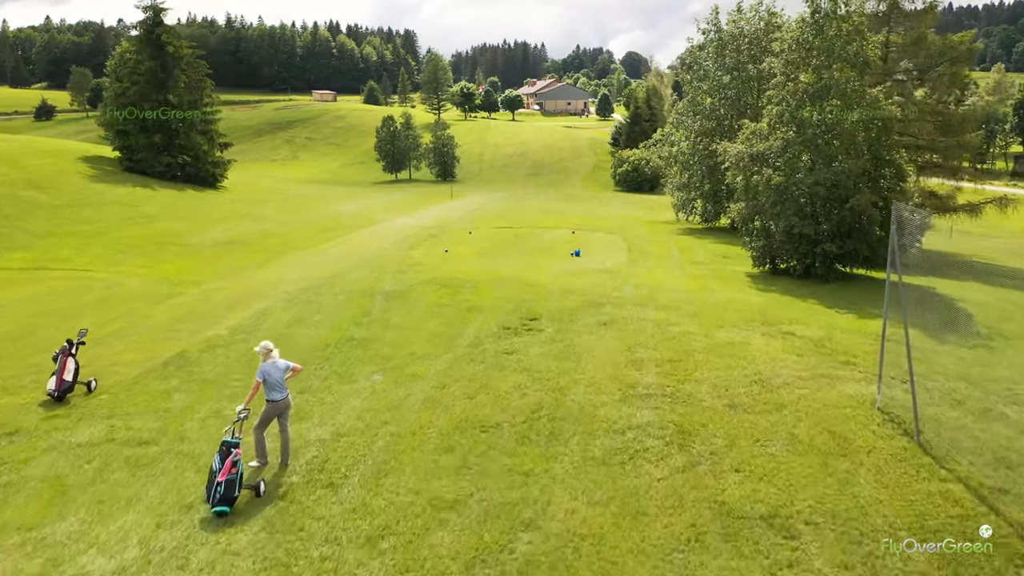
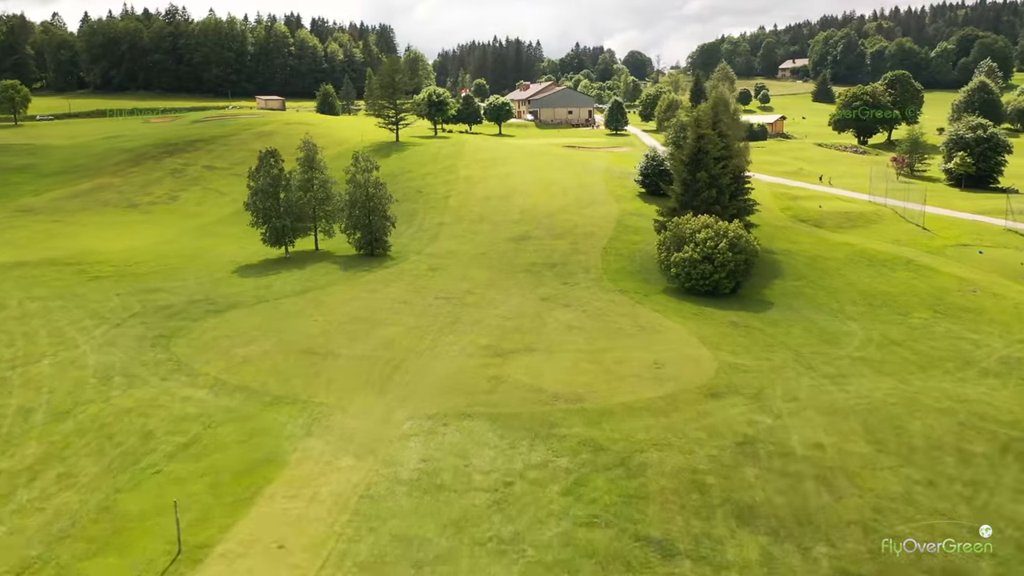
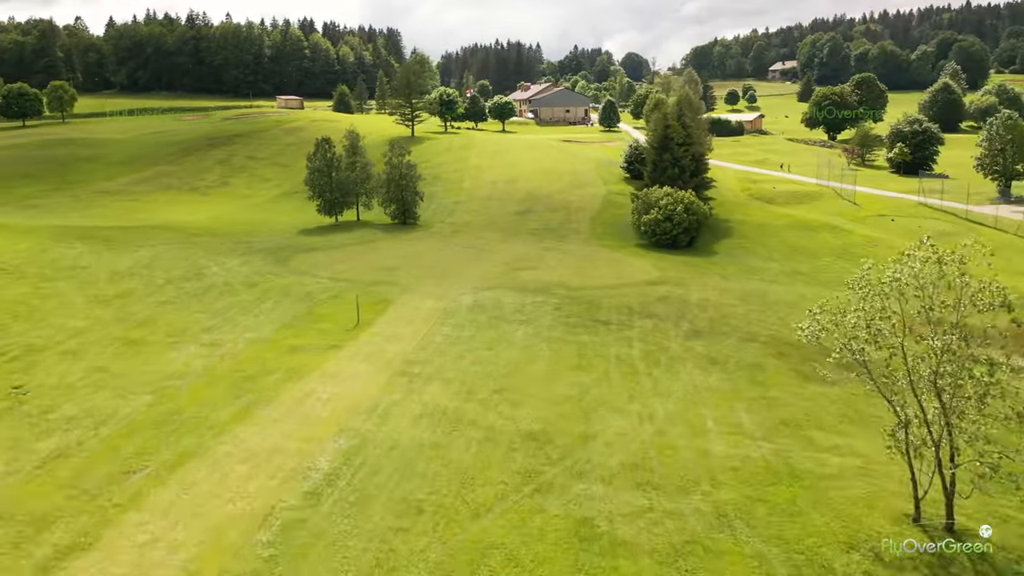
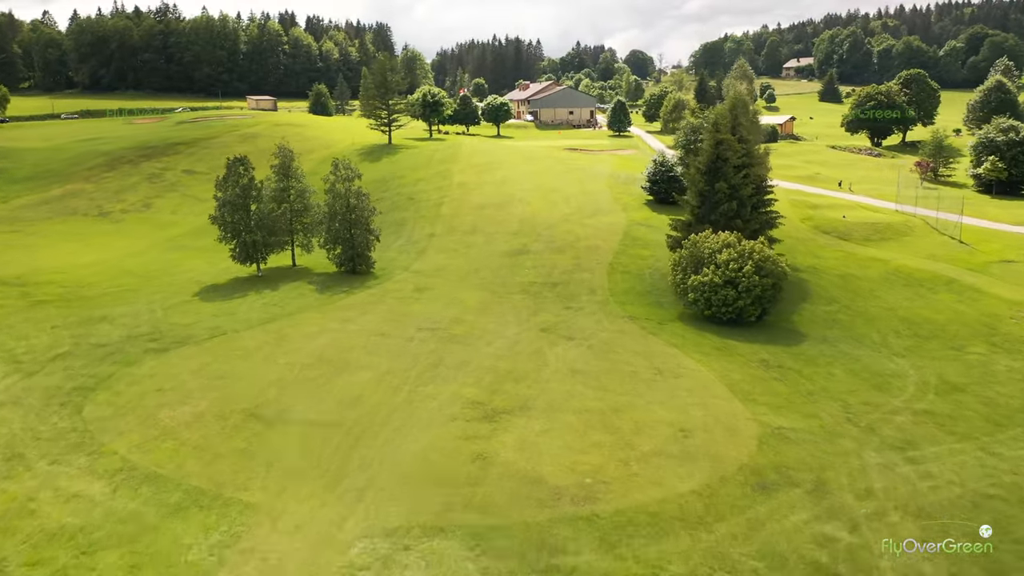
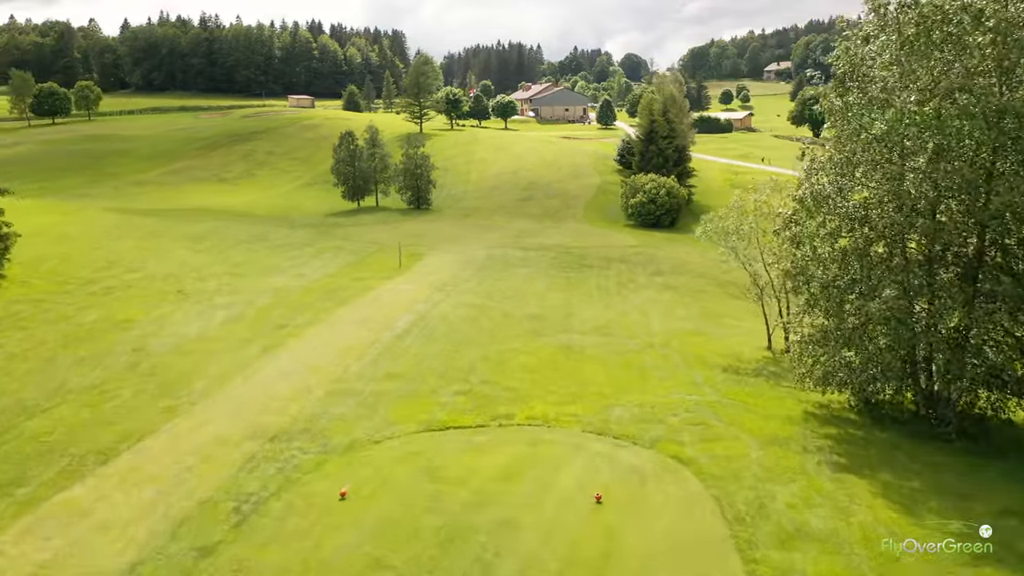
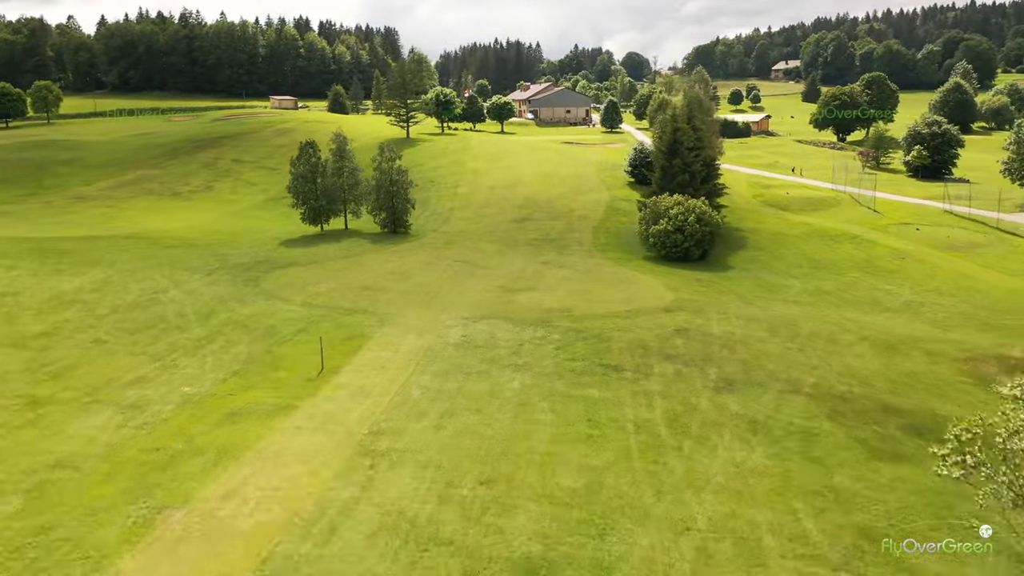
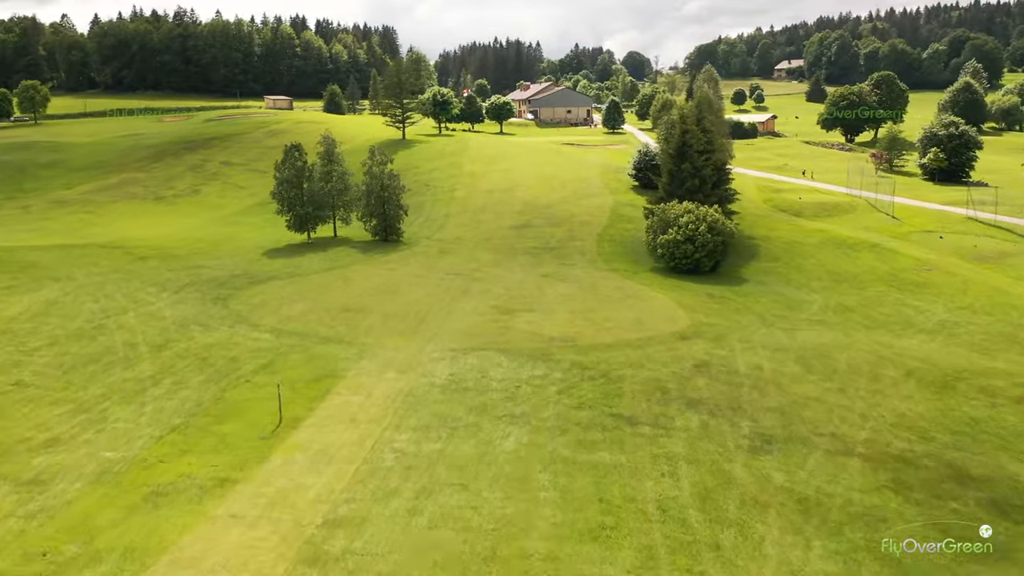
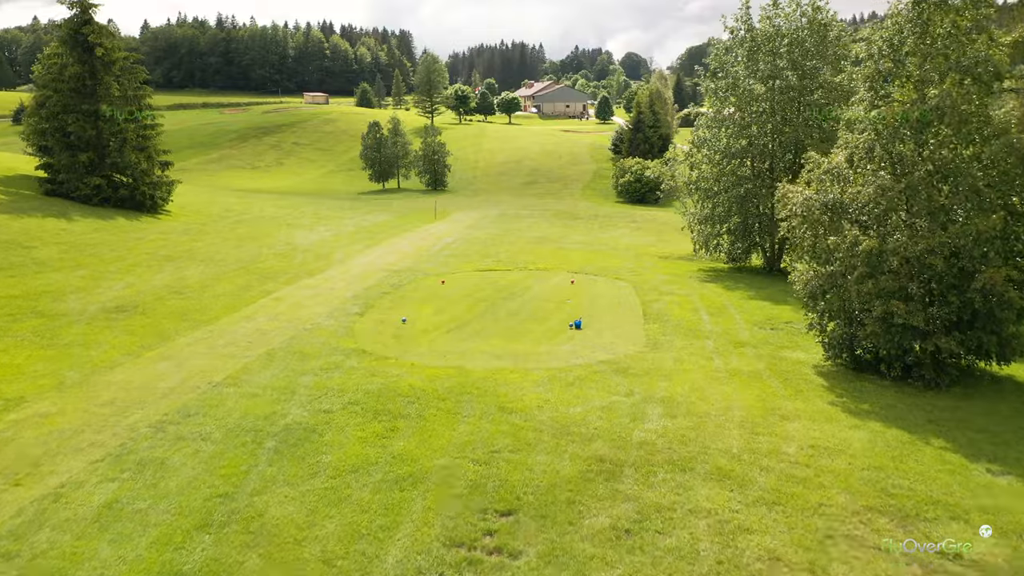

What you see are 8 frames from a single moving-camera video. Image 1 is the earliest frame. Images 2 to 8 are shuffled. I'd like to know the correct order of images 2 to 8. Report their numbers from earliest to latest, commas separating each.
8, 5, 3, 6, 7, 2, 4
